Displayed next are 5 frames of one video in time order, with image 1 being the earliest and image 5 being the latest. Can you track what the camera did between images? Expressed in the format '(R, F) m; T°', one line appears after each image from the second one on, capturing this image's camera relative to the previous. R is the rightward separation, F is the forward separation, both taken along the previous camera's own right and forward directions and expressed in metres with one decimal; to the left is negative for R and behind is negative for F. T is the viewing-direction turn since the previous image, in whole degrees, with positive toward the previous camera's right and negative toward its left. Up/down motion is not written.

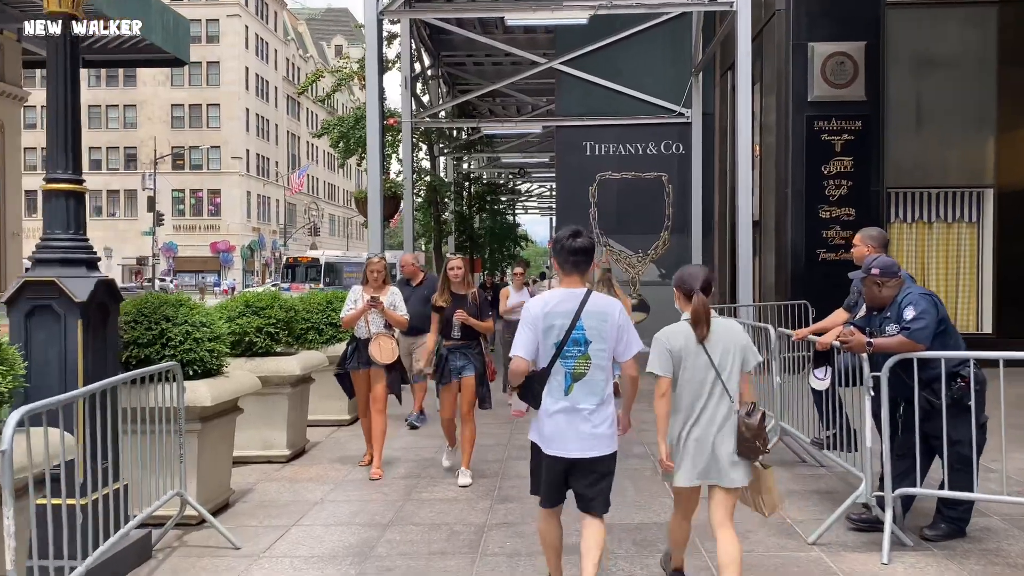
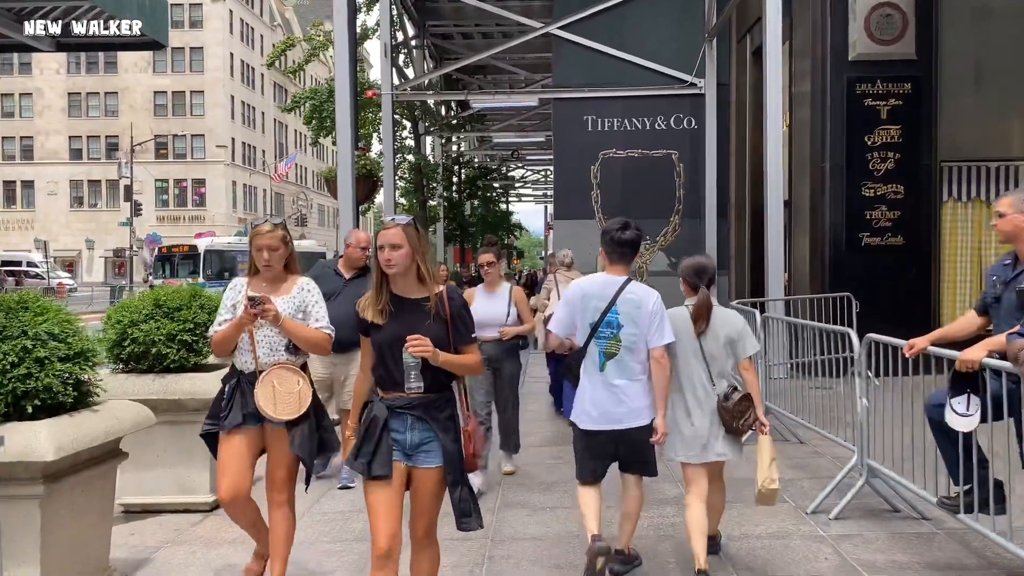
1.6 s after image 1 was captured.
(0.0, +1.8) m; 0°
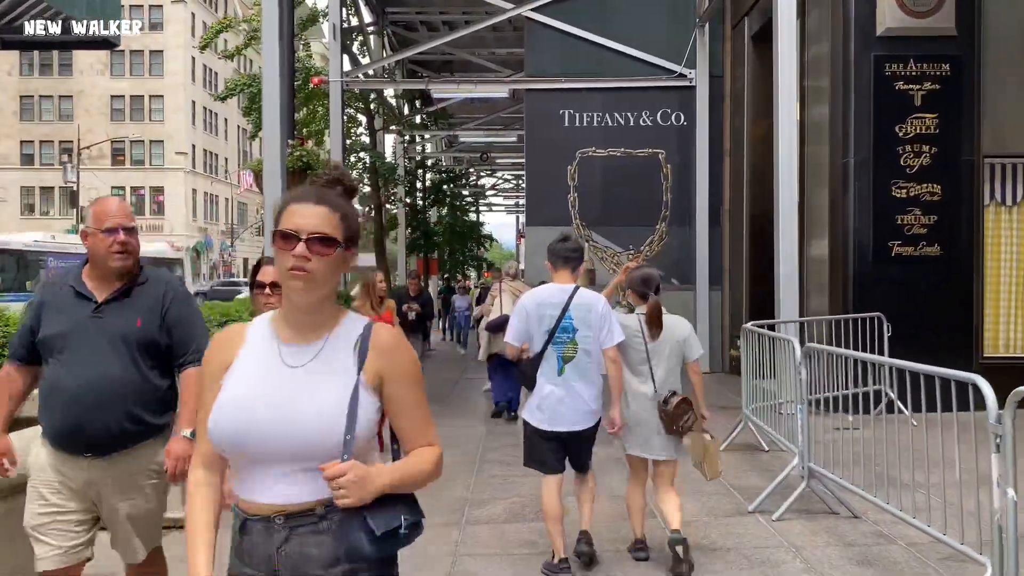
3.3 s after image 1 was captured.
(+0.1, +1.9) m; +2°
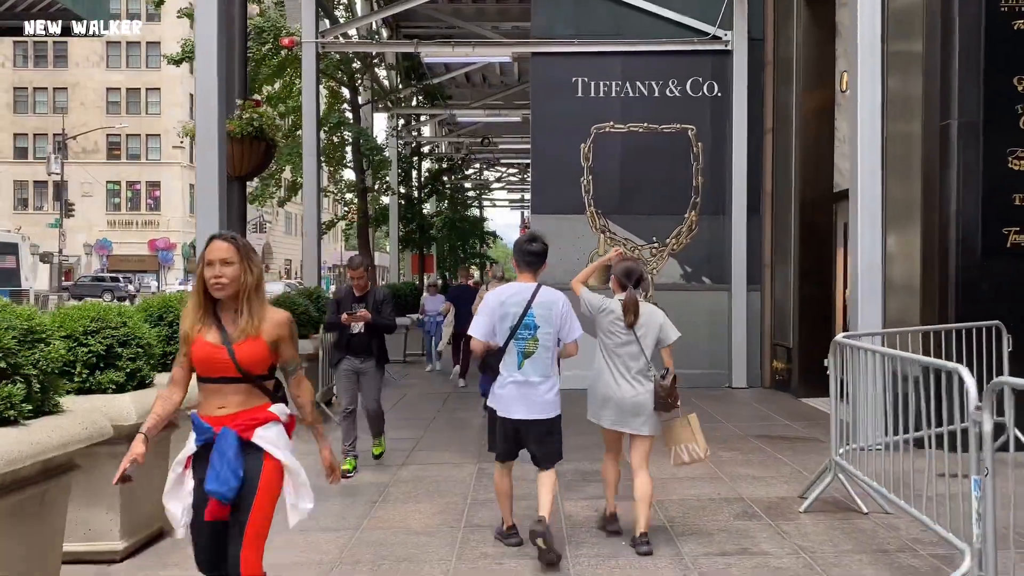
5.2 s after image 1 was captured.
(0.0, +2.1) m; 0°
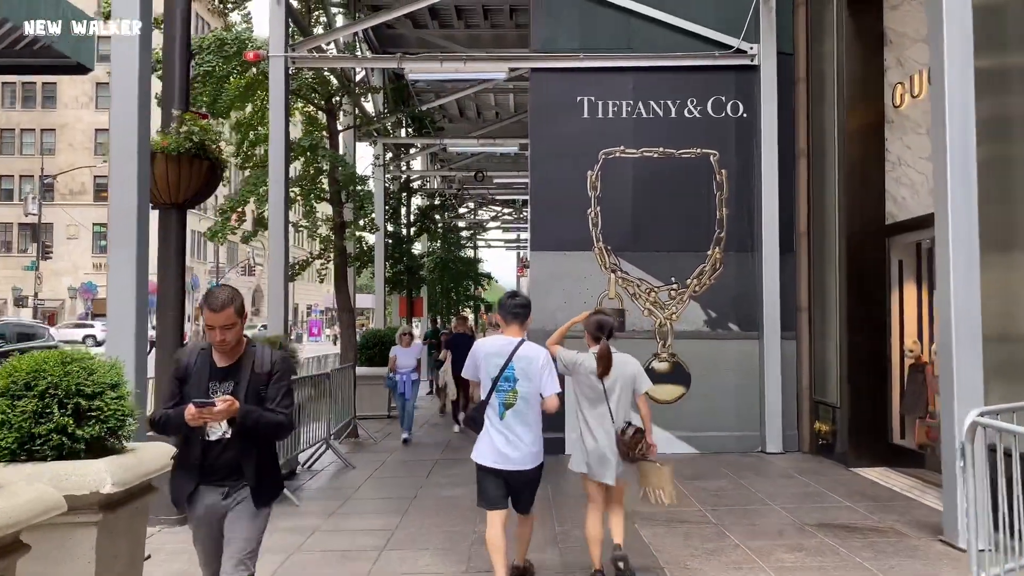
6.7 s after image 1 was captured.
(0.0, +1.6) m; 0°
